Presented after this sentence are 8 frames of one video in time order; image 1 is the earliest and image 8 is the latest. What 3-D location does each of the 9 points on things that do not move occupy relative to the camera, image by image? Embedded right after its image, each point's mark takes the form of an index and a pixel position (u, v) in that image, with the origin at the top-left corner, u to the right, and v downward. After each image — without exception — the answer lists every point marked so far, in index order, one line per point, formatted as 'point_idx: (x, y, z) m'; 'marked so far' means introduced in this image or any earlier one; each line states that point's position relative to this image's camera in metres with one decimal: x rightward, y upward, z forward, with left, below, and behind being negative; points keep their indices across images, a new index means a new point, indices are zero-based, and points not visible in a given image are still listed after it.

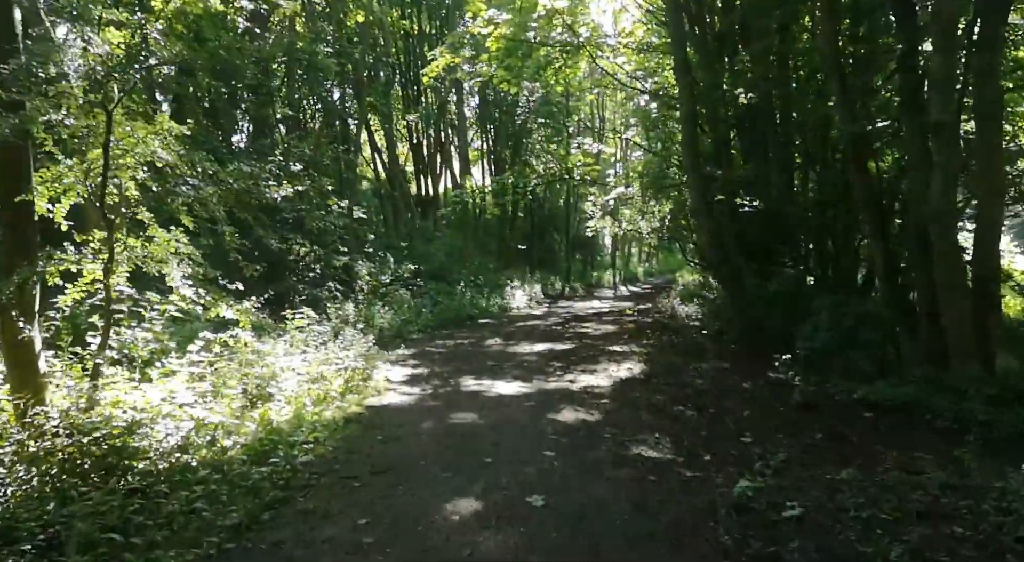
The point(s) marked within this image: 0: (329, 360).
0: (-2.9, -1.3, +11.1) m
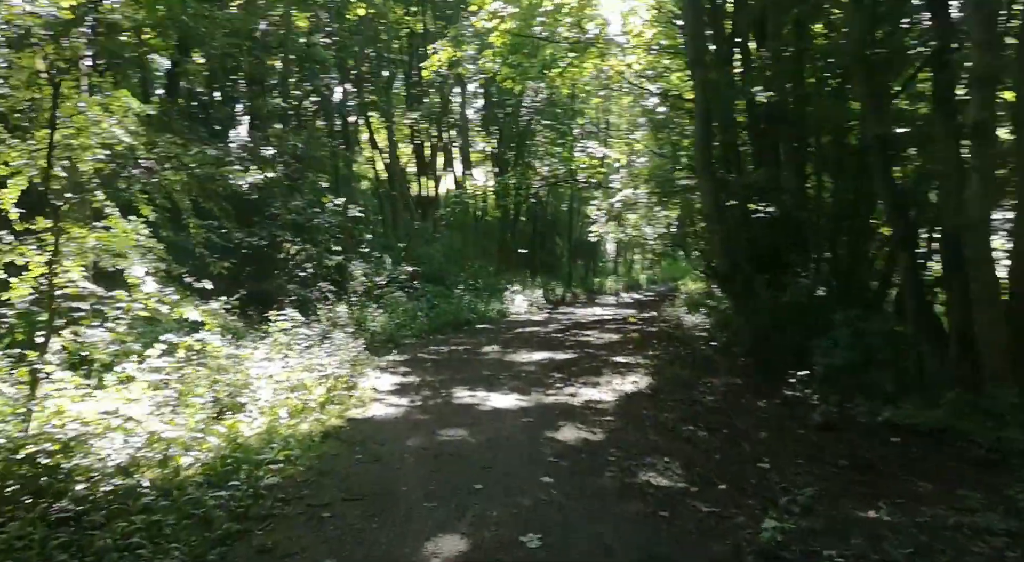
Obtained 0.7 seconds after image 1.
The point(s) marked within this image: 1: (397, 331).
0: (-3.0, -1.3, +10.3) m
1: (-3.0, -1.3, +18.0) m
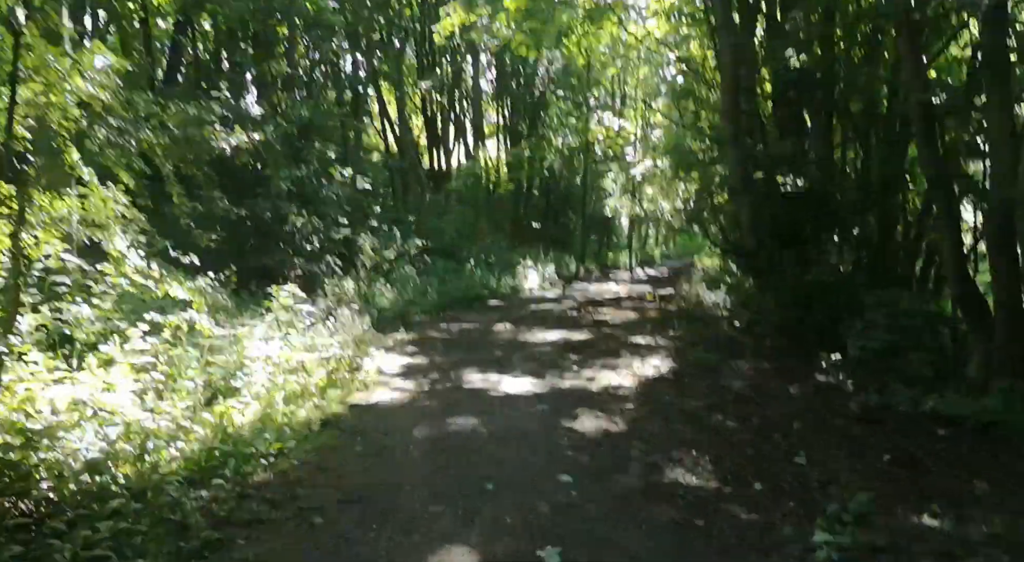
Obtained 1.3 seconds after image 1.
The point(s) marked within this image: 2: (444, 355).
0: (-2.8, -0.9, +9.7) m
1: (-2.7, -0.7, +17.4) m
2: (-1.1, -1.2, +11.4) m
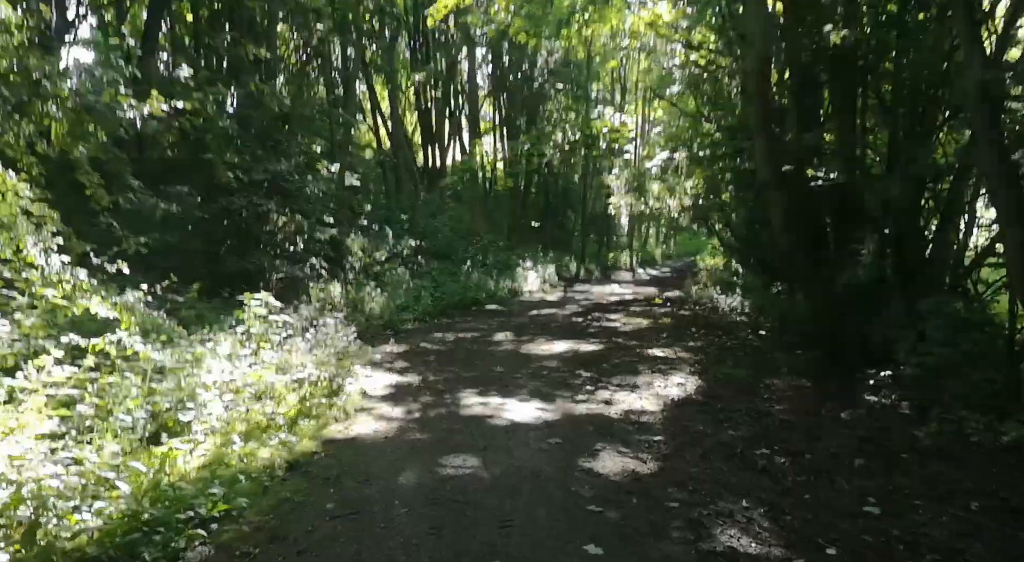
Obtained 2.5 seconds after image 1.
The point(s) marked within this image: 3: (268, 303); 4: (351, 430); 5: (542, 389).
0: (-2.7, -1.0, +8.3) m
1: (-2.7, -0.8, +16.0) m
2: (-1.1, -1.3, +10.0) m
3: (-3.8, -0.3, +10.9) m
4: (-1.7, -1.6, +7.3) m
5: (+0.4, -1.4, +9.0) m
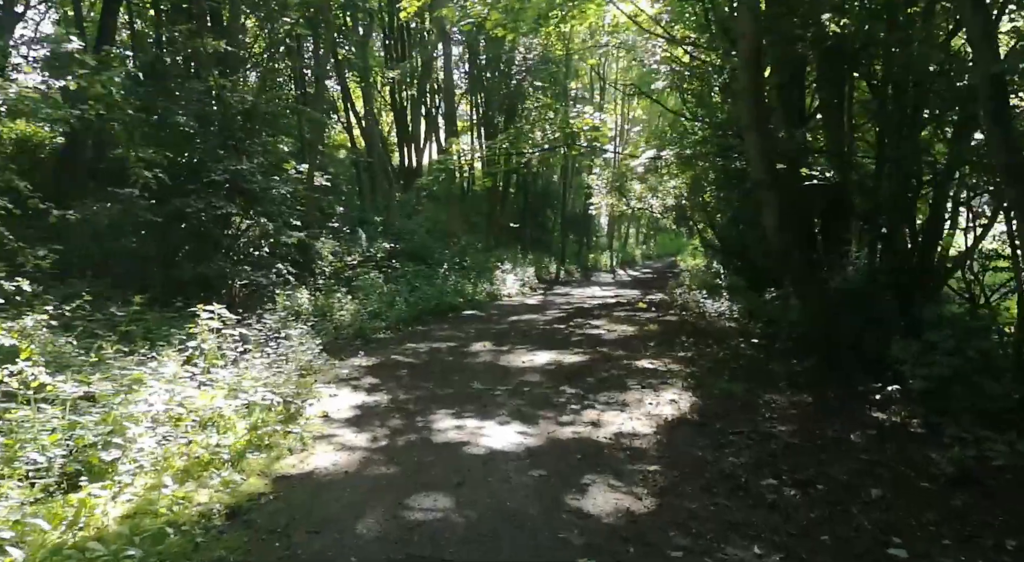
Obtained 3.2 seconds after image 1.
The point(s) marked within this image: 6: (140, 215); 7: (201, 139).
0: (-3.0, -1.2, +7.5) m
1: (-3.1, -0.9, +15.2) m
2: (-1.3, -1.4, +9.2) m
3: (-4.1, -0.5, +10.0) m
4: (-1.9, -1.7, +6.4) m
5: (+0.1, -1.5, +8.2) m
6: (-6.7, +1.1, +12.5) m
7: (-6.2, +2.9, +13.9) m
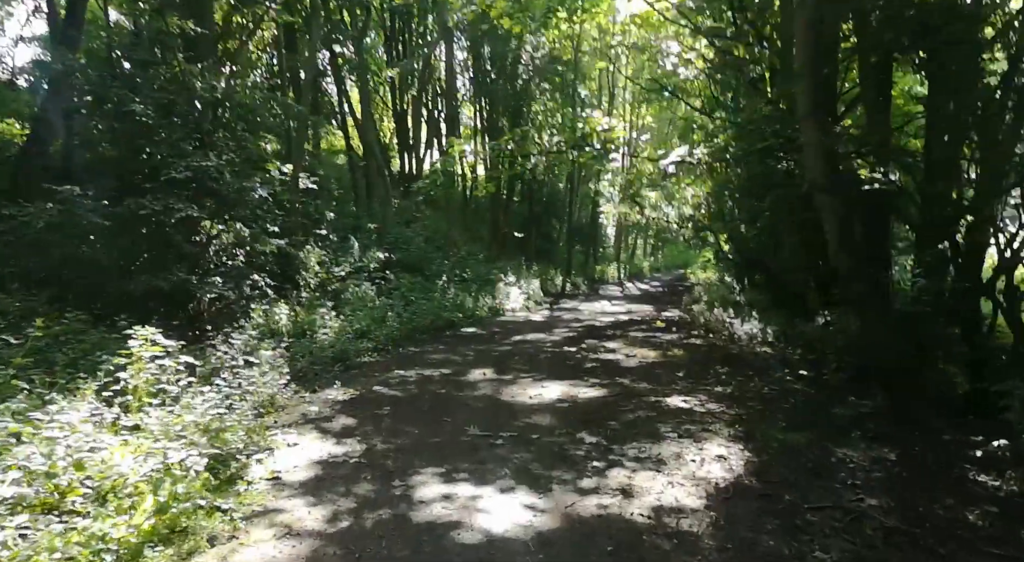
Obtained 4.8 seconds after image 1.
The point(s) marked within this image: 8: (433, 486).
0: (-2.9, -1.3, +5.7) m
1: (-3.1, -1.2, +13.4) m
2: (-1.3, -1.6, +7.4) m
3: (-4.1, -0.7, +8.2) m
4: (-1.9, -1.8, +4.6) m
5: (+0.2, -1.7, +6.5) m
6: (-6.6, +0.9, +10.8) m
7: (-6.1, +2.7, +12.2) m
8: (-0.7, -1.8, +6.1) m
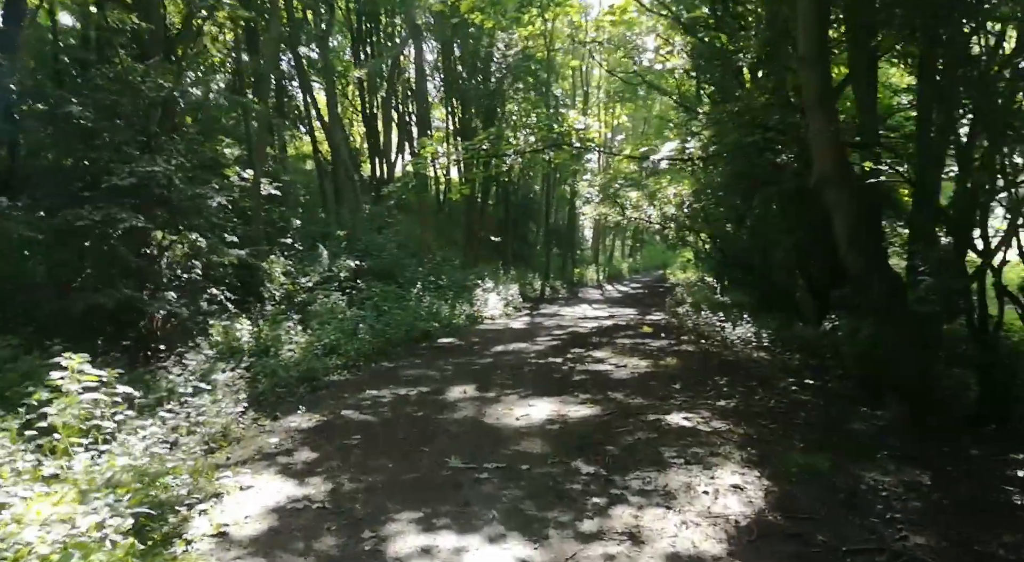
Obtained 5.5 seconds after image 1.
0: (-3.0, -1.5, +4.7) m
1: (-3.4, -1.4, +12.4) m
2: (-1.4, -1.8, +6.5) m
3: (-4.2, -0.9, +7.2) m
4: (-1.9, -2.0, +3.7) m
5: (+0.1, -1.8, +5.6) m
6: (-6.9, +0.6, +9.7) m
7: (-6.5, +2.4, +11.1) m
8: (-0.8, -1.9, +5.2) m
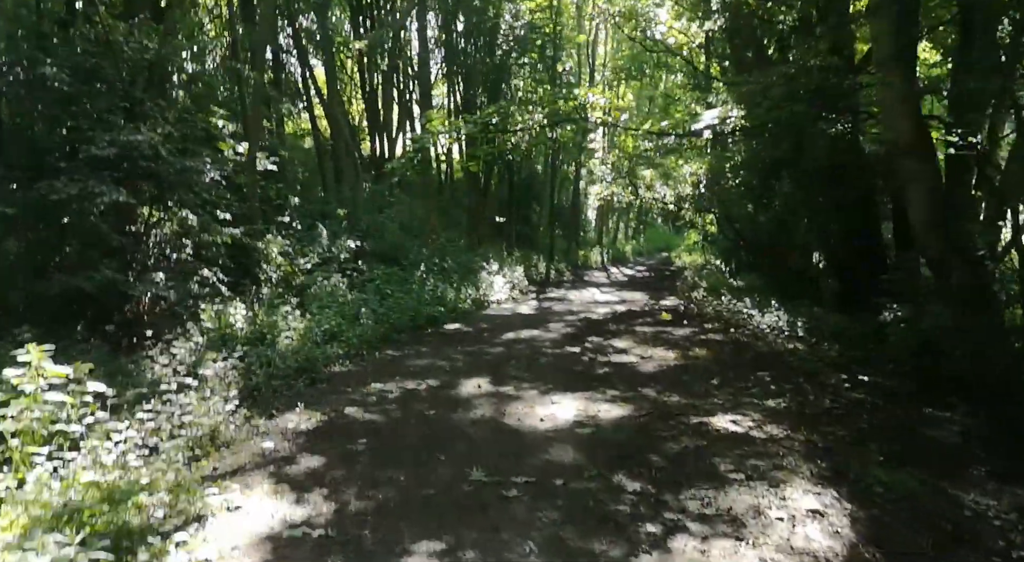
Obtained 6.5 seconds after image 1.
0: (-2.7, -1.4, +3.8) m
1: (-3.2, -1.1, +11.5) m
2: (-1.2, -1.7, +5.6) m
3: (-4.0, -0.7, +6.3) m
4: (-1.6, -1.9, +2.8) m
5: (+0.3, -1.7, +4.7) m
6: (-6.7, +0.9, +8.8) m
7: (-6.2, +2.7, +10.1) m
8: (-0.5, -1.8, +4.3) m
